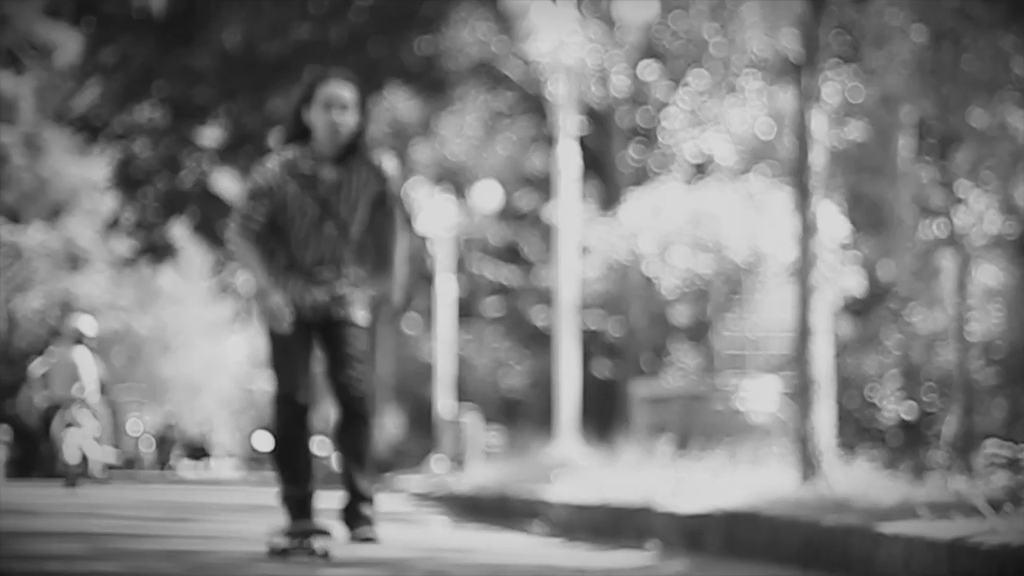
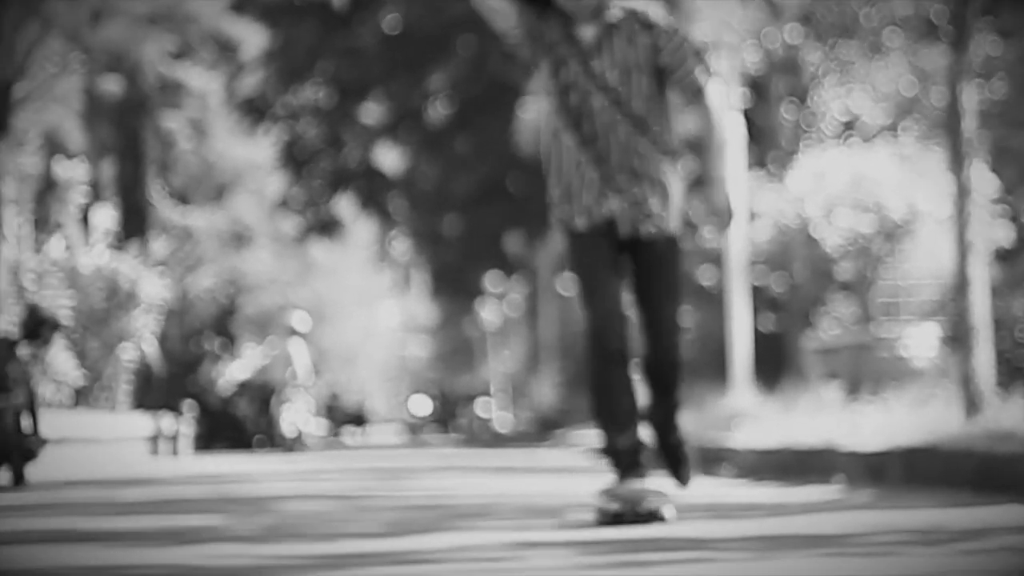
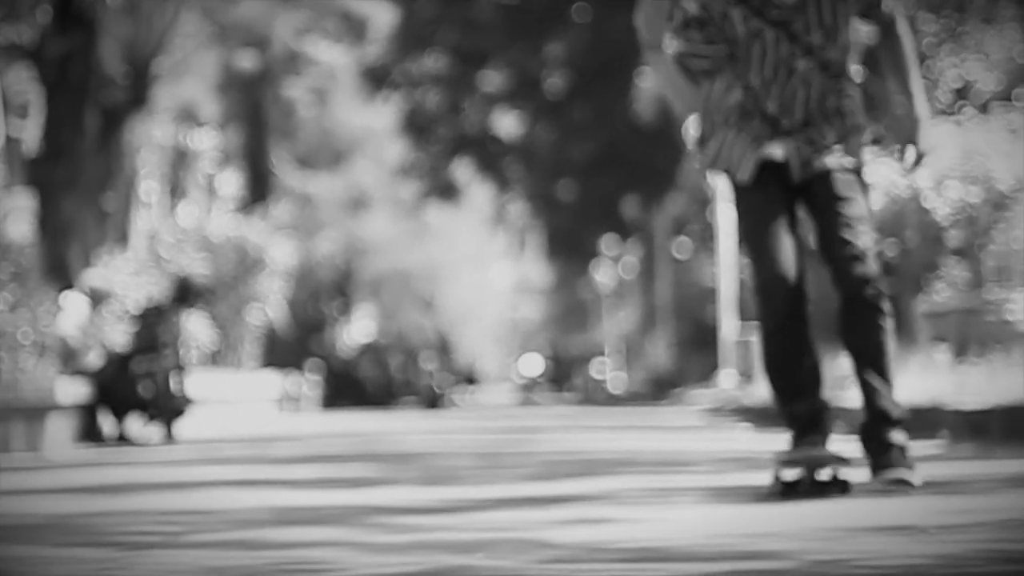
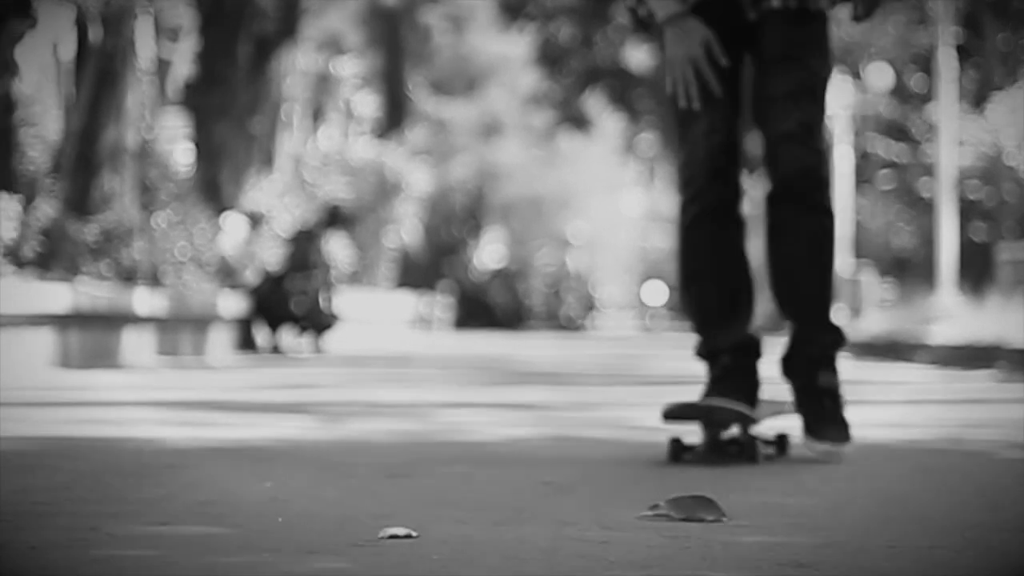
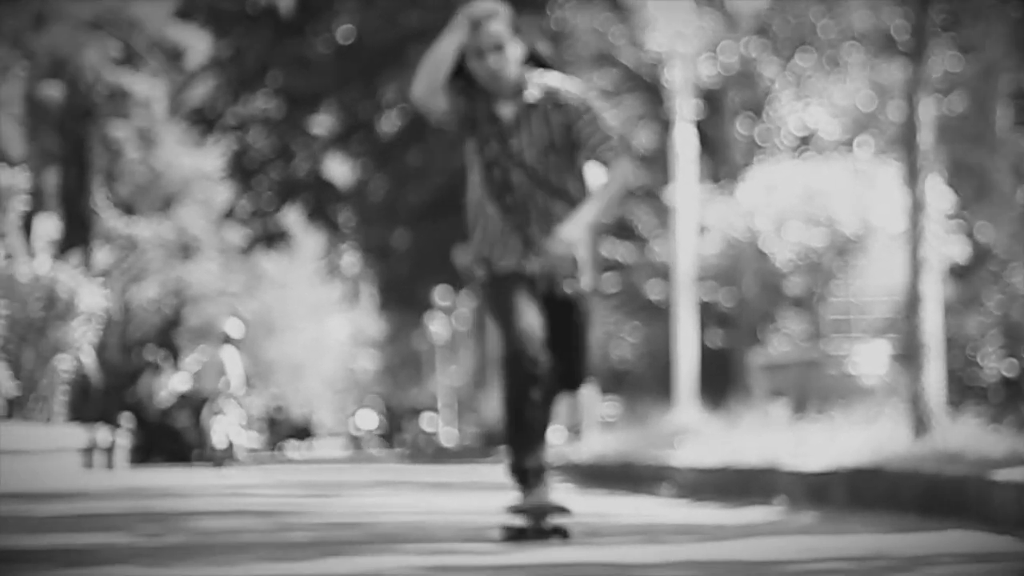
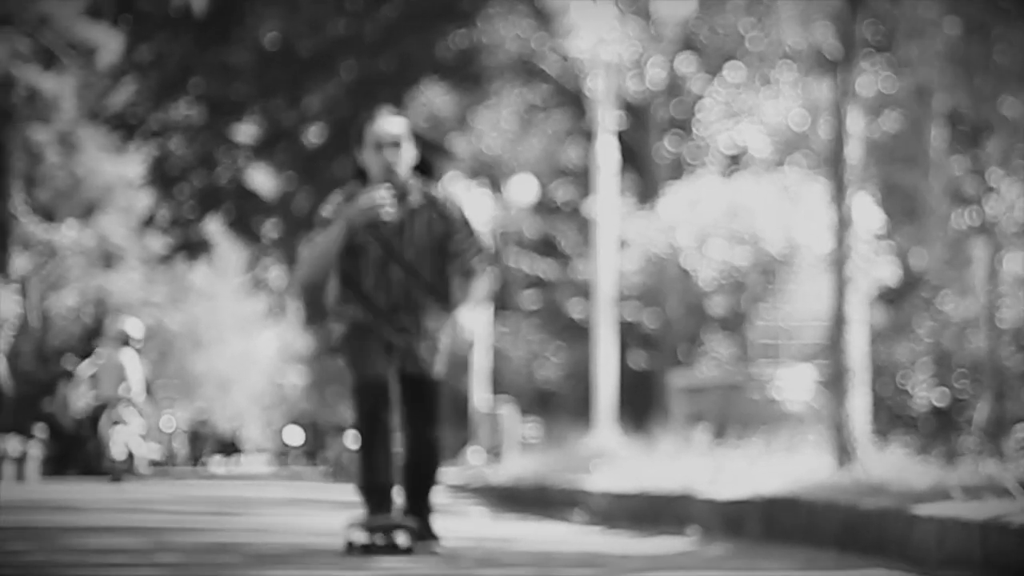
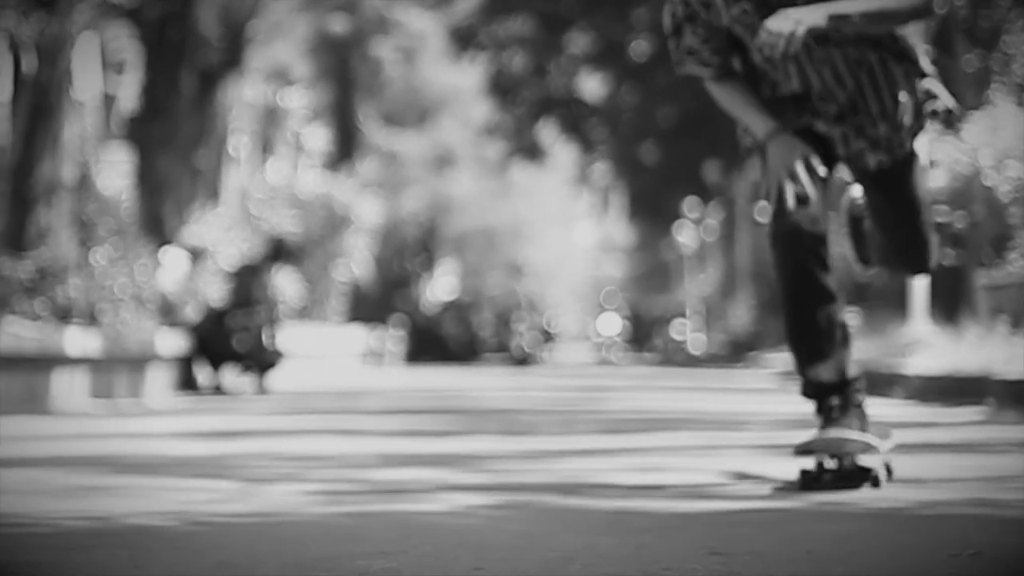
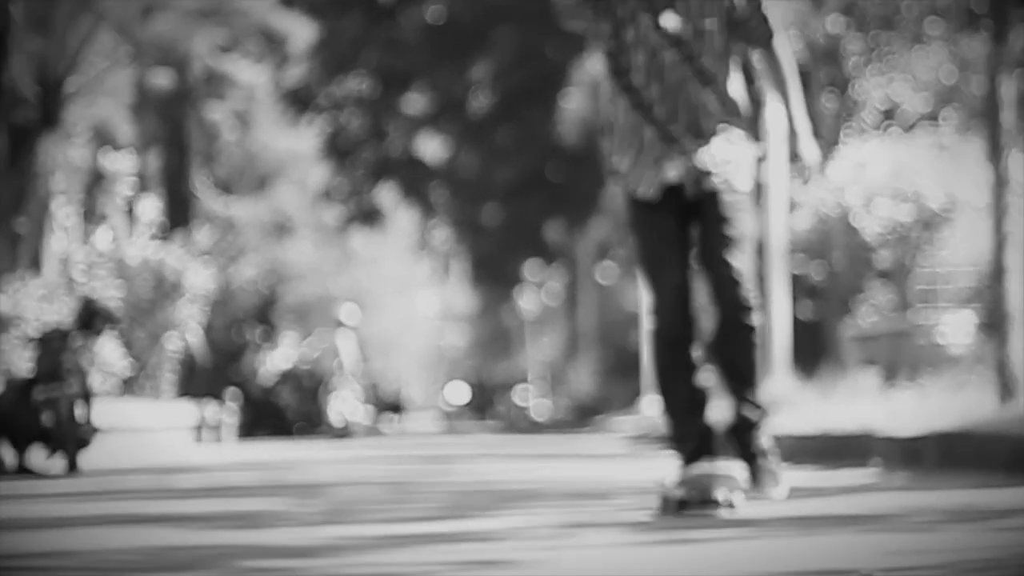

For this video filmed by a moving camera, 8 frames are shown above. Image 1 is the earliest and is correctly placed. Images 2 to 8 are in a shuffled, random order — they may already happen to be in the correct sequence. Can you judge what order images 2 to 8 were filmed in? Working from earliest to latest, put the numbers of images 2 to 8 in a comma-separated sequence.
6, 5, 2, 8, 3, 7, 4
